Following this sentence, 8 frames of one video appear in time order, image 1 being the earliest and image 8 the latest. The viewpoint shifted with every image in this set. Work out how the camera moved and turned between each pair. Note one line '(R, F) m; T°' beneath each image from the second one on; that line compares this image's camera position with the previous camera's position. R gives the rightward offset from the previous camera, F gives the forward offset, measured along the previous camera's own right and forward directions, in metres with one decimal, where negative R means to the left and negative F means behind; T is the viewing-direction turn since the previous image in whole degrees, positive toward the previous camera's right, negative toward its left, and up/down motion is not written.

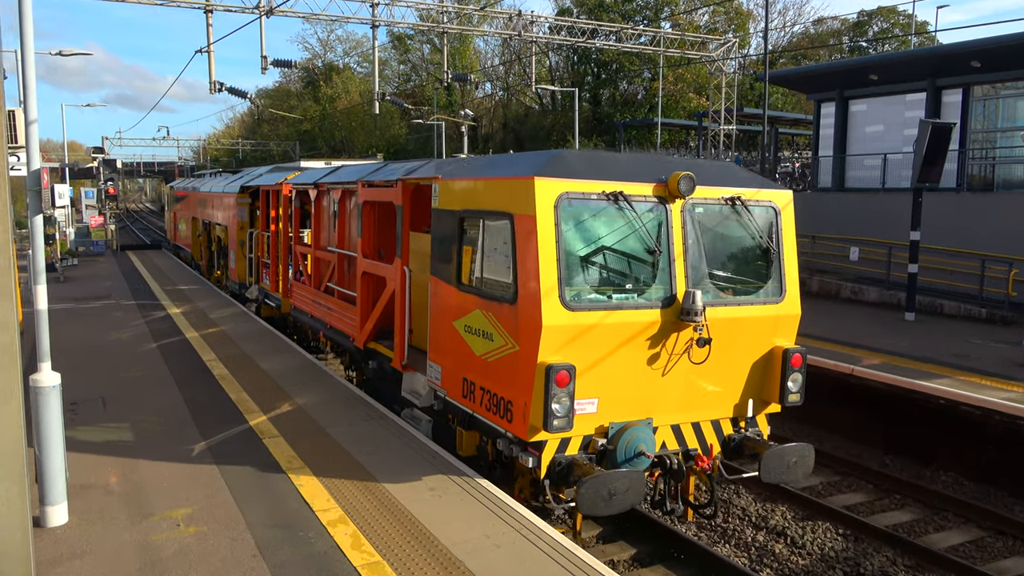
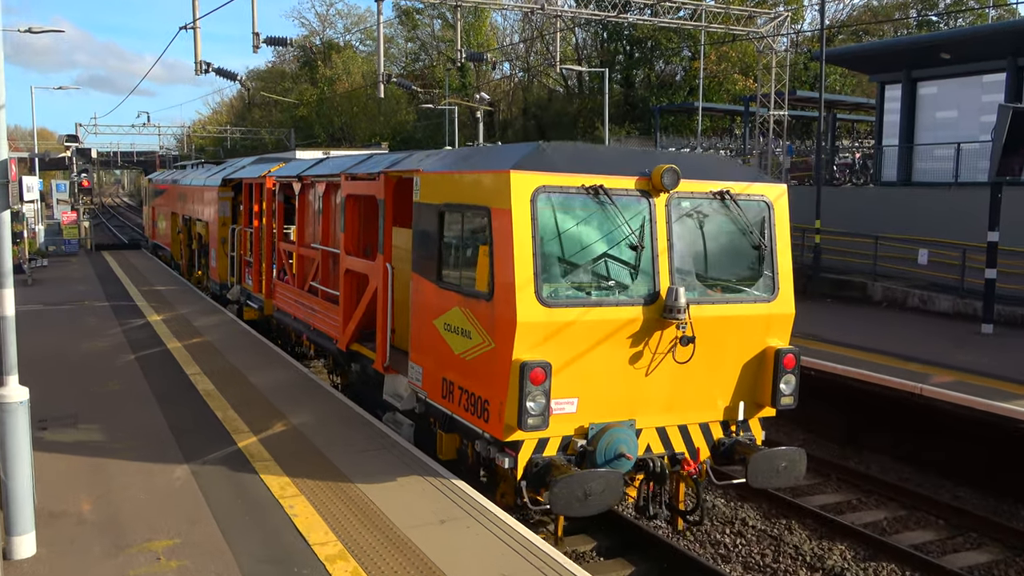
(+0.3, +1.5) m; -2°
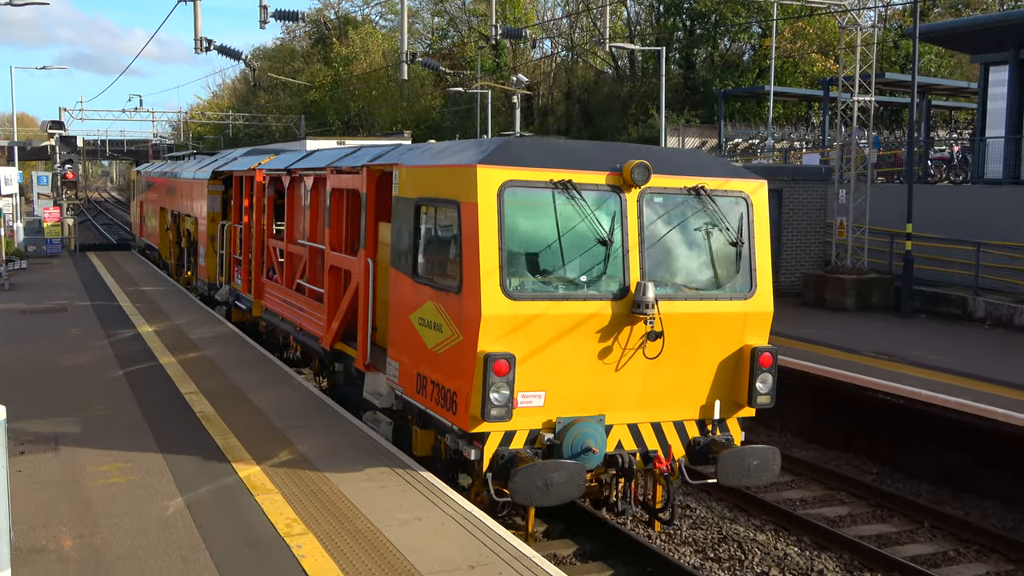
(+0.4, +1.5) m; -4°
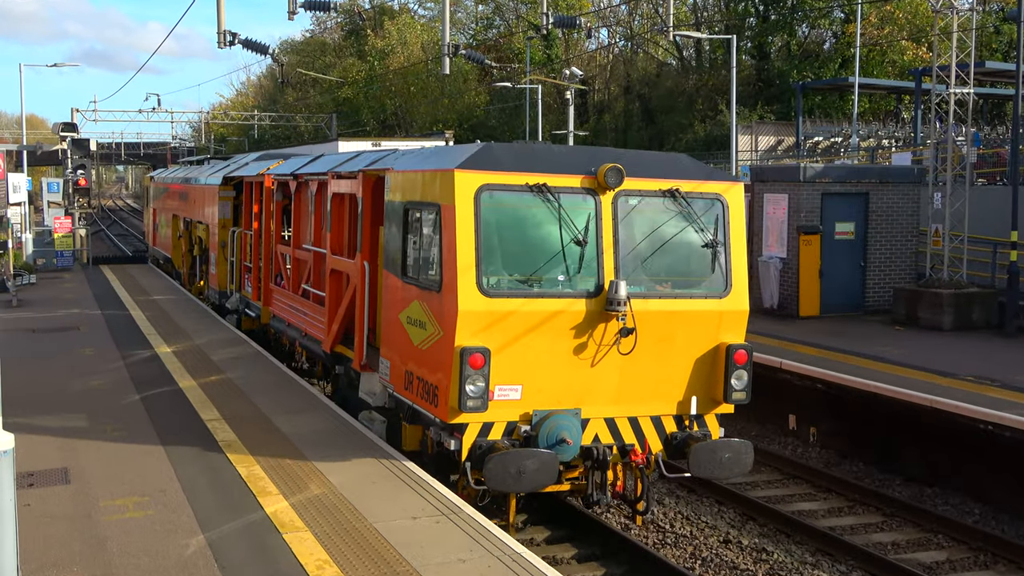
(+0.2, +1.0) m; -3°
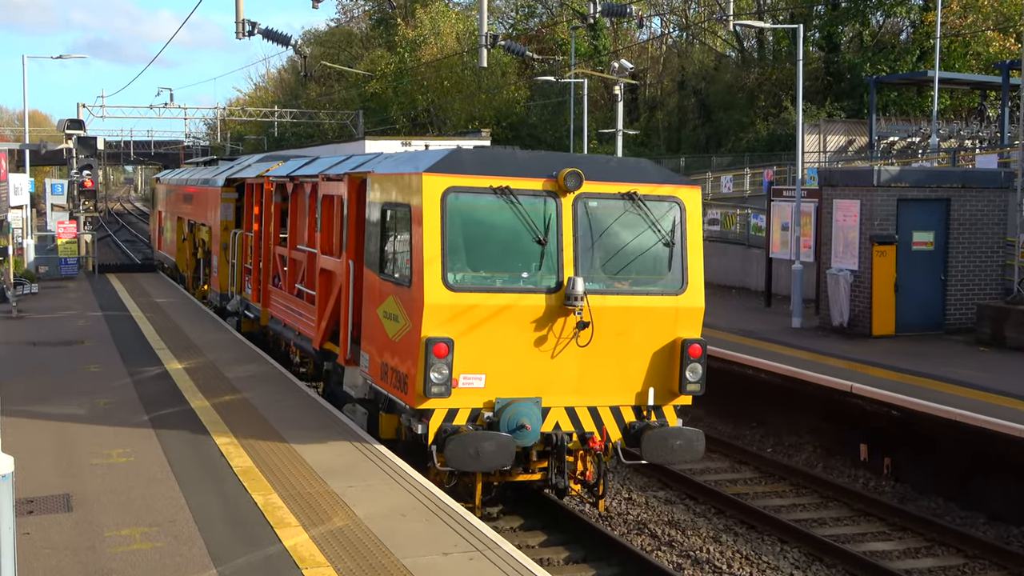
(+0.1, +0.8) m; -2°
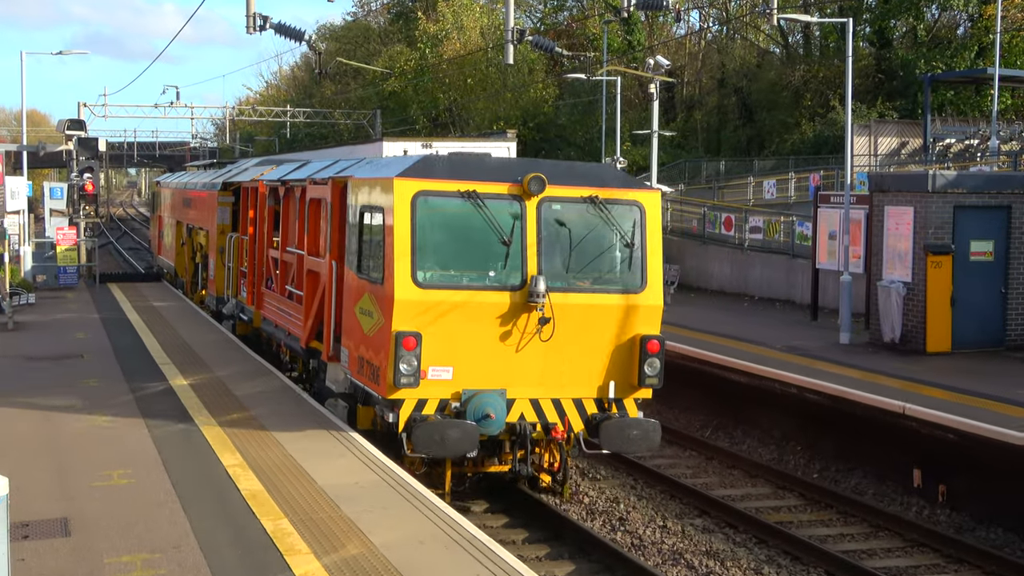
(0.0, +0.6) m; -1°
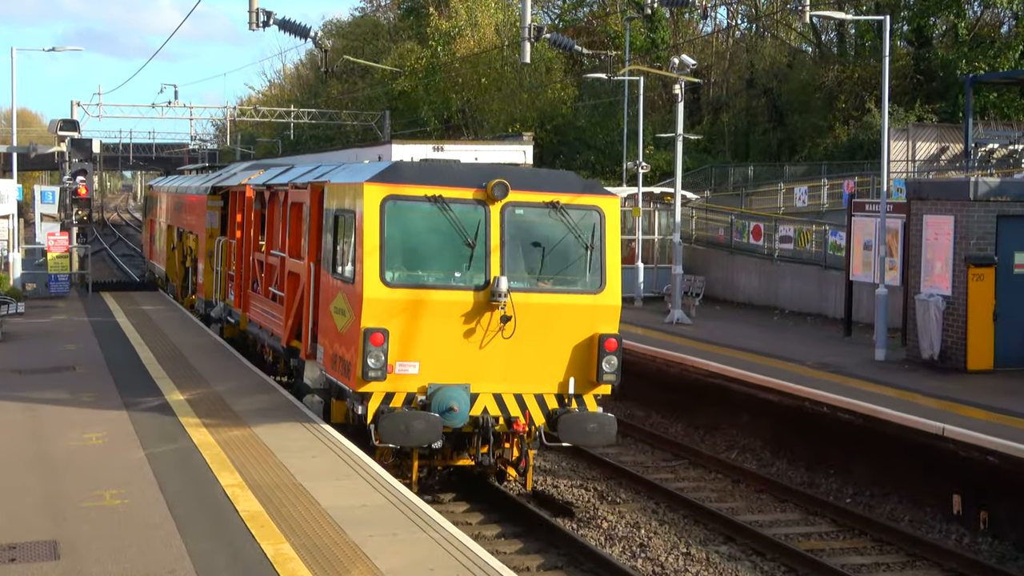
(0.0, +0.4) m; 0°
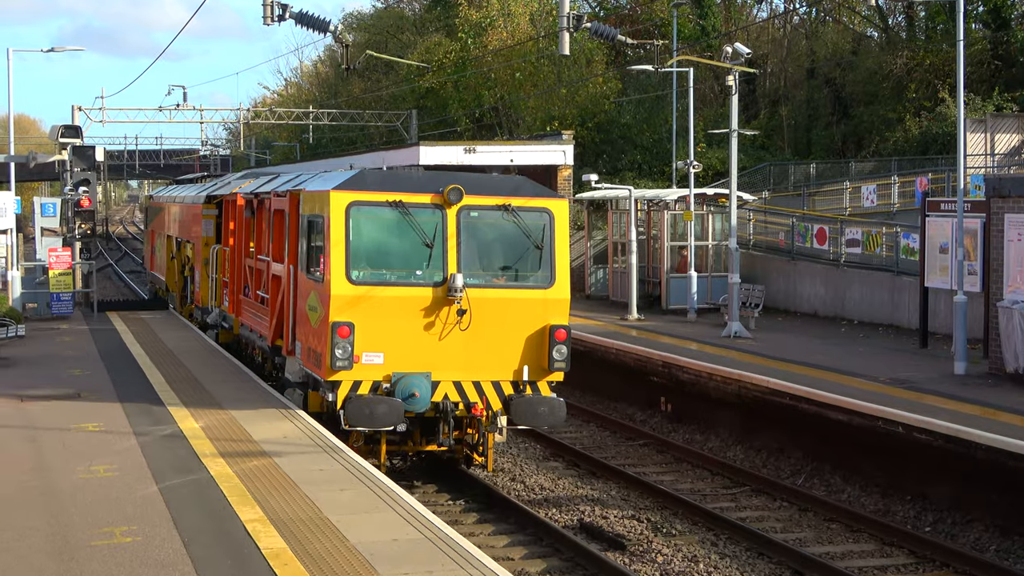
(-0.1, +0.6) m; -1°
